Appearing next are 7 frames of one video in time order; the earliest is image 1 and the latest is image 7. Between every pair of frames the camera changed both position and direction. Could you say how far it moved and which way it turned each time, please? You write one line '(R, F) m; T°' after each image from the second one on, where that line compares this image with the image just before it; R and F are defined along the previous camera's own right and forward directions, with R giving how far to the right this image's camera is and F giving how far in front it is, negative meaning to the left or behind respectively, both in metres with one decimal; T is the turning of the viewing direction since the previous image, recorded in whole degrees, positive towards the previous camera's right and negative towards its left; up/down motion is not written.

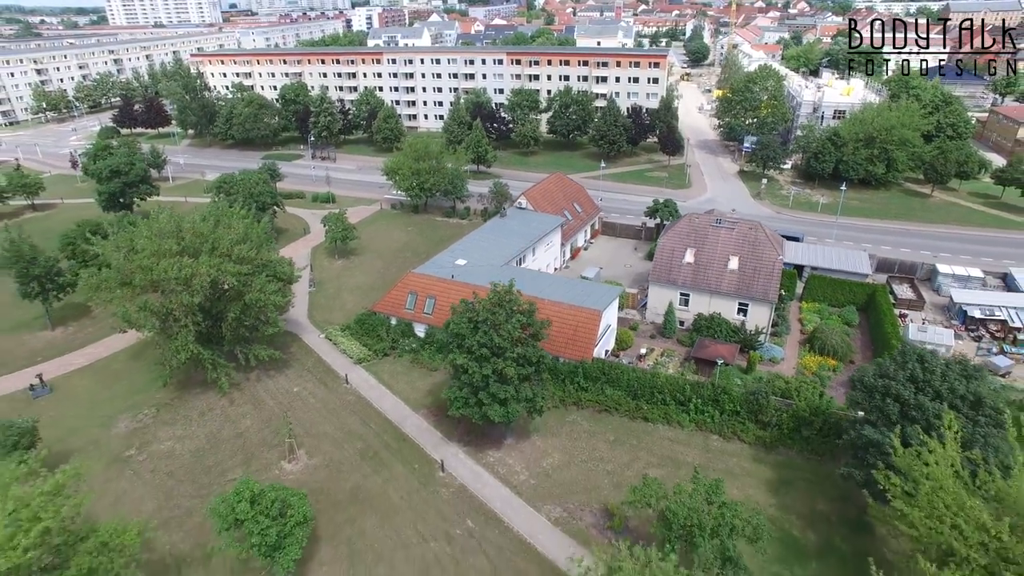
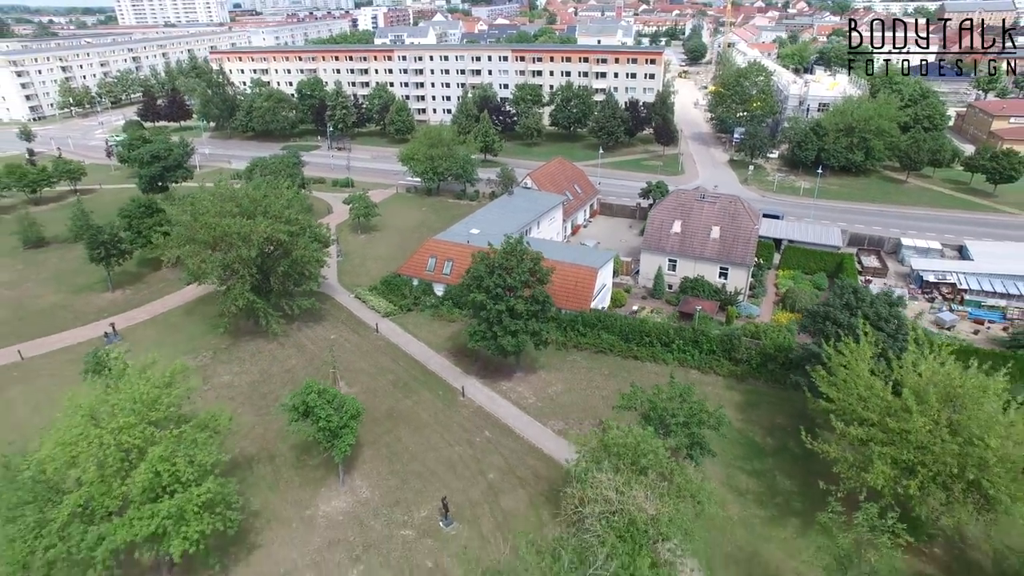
(-0.4, -4.3) m; 0°
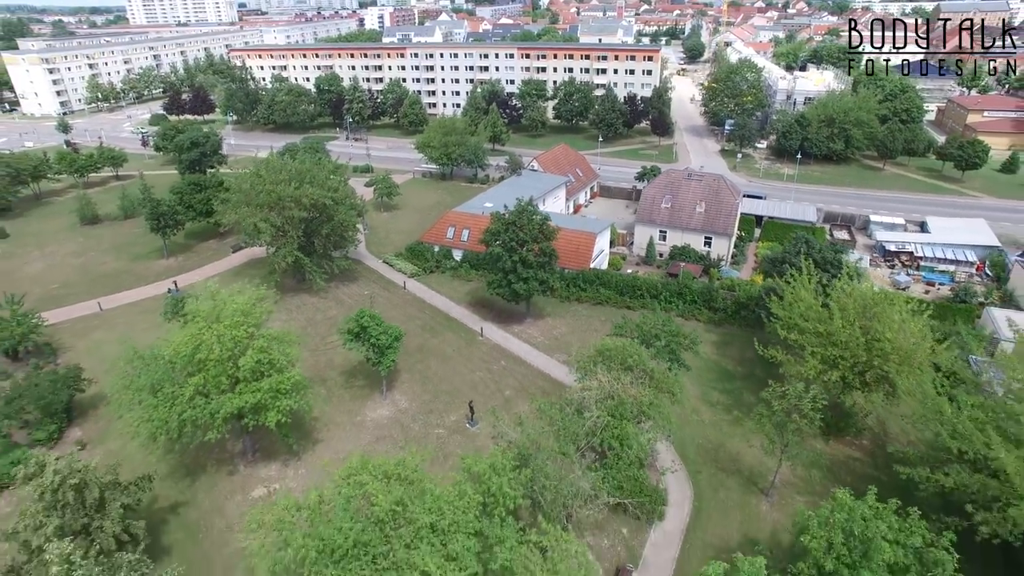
(-0.5, -5.0) m; 0°
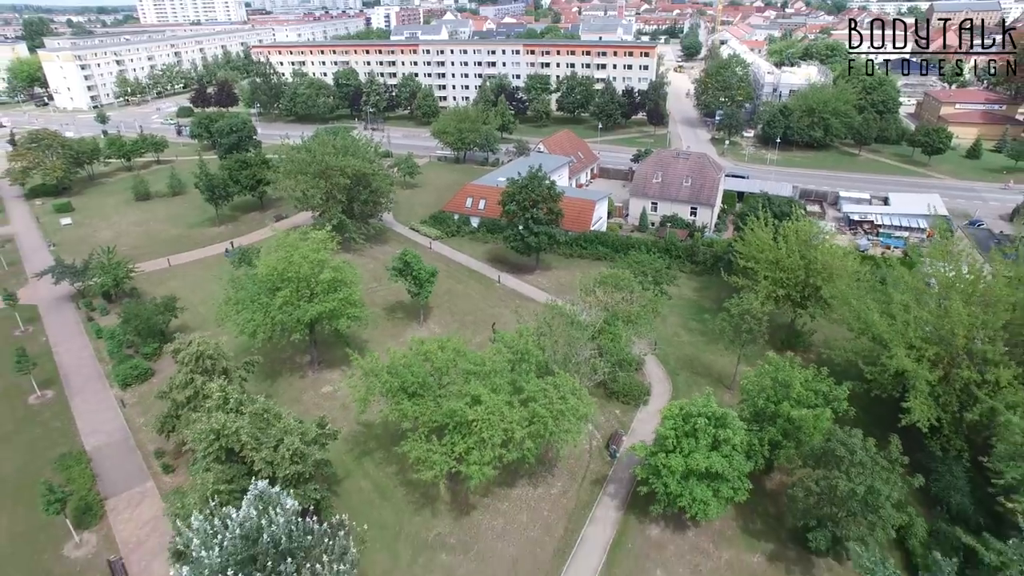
(-0.7, -6.0) m; 0°
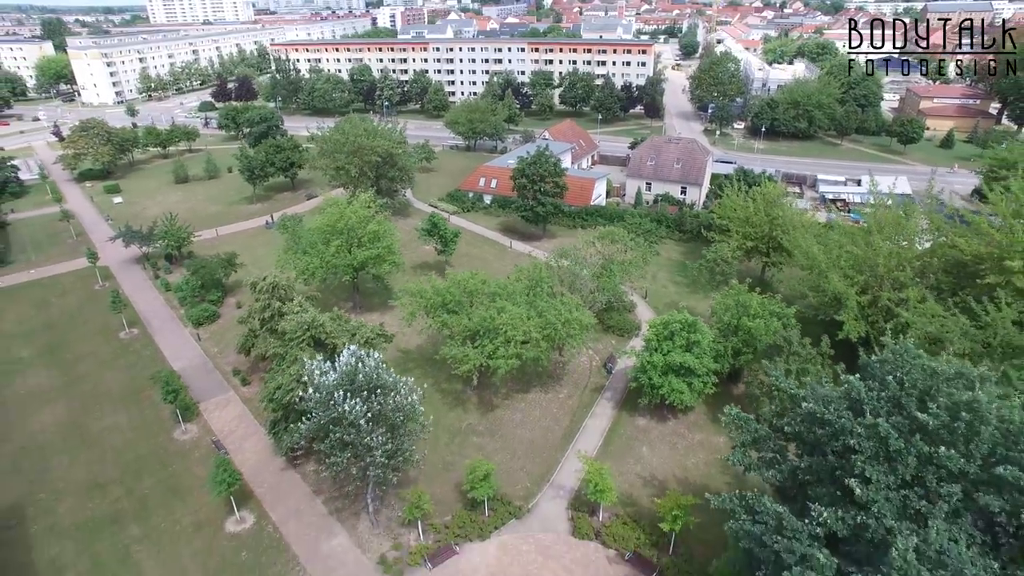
(-0.7, -5.4) m; 0°
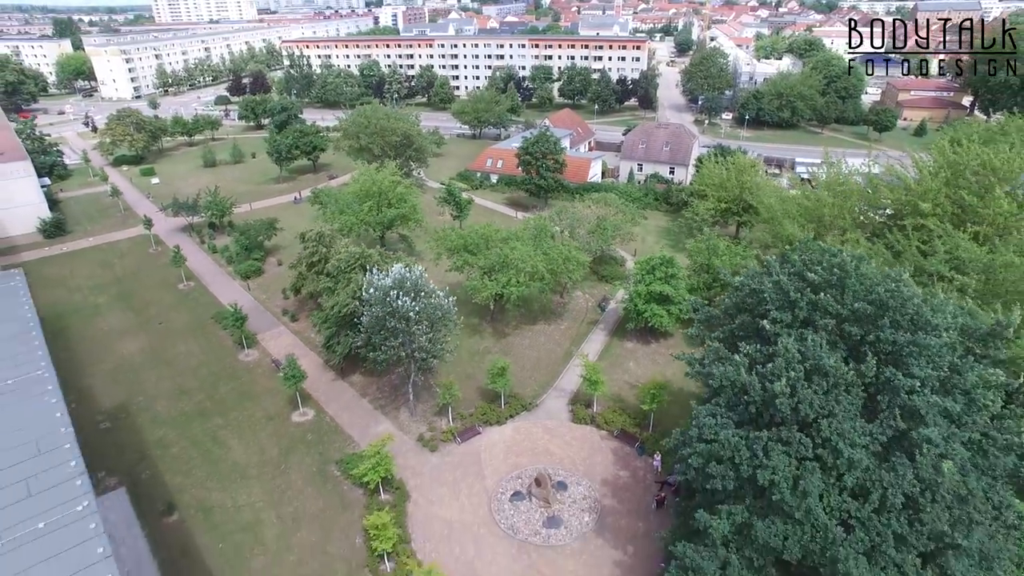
(-0.6, -5.3) m; 0°
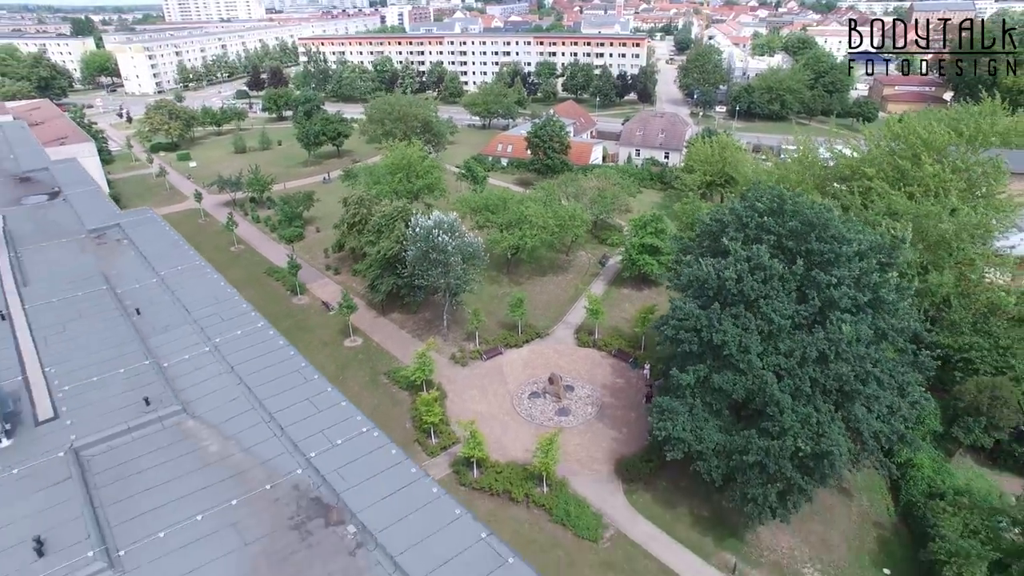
(-0.7, -5.6) m; 0°
